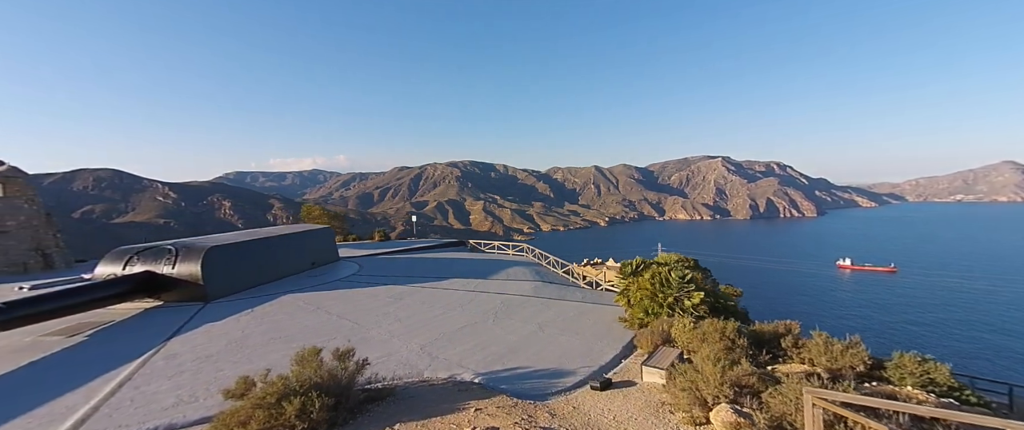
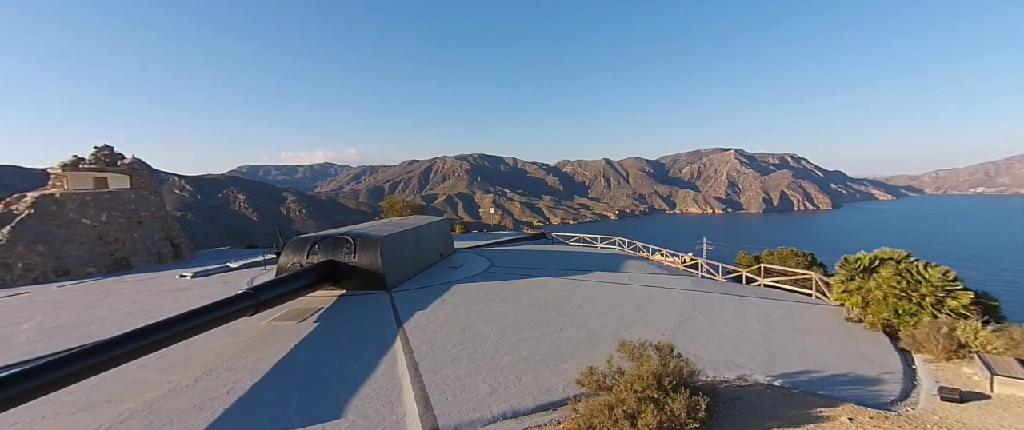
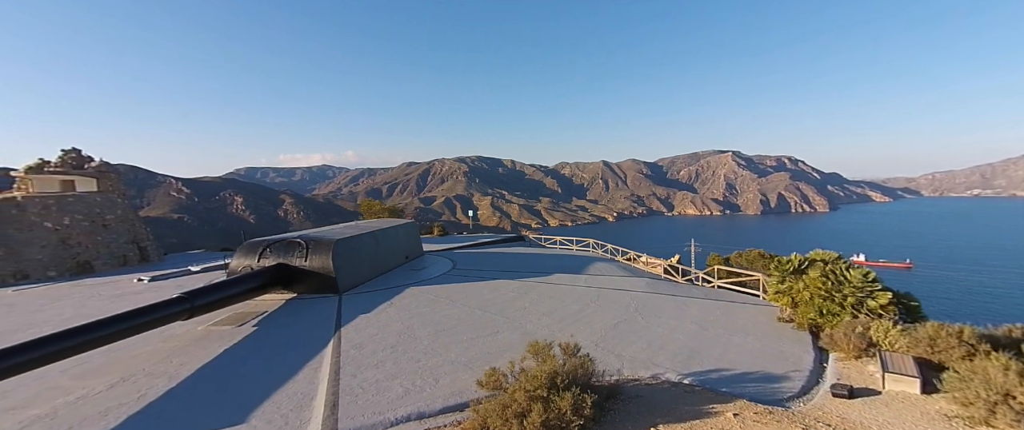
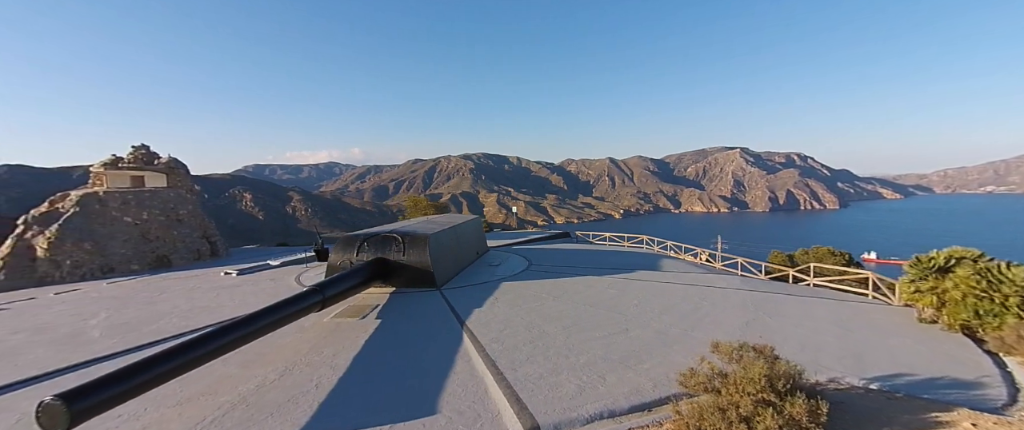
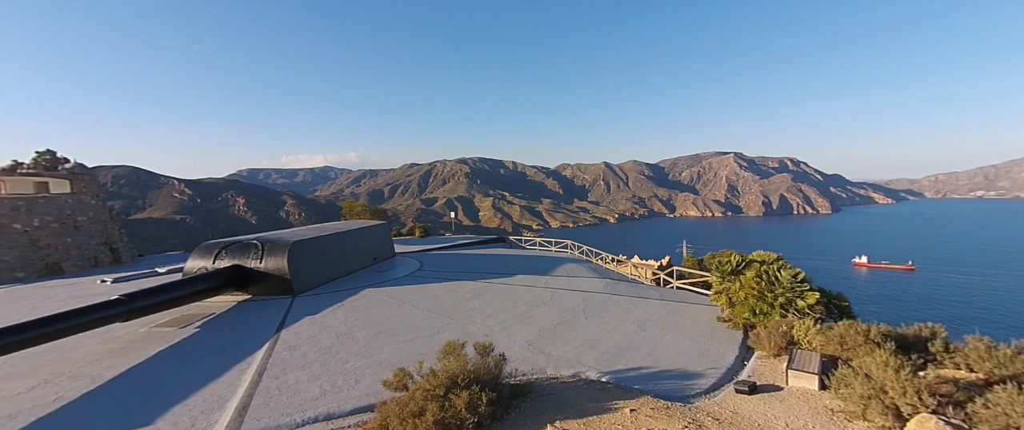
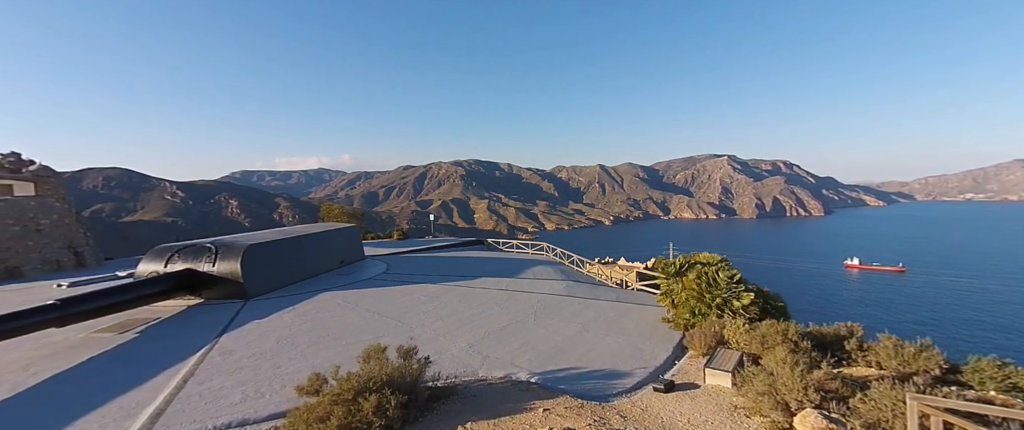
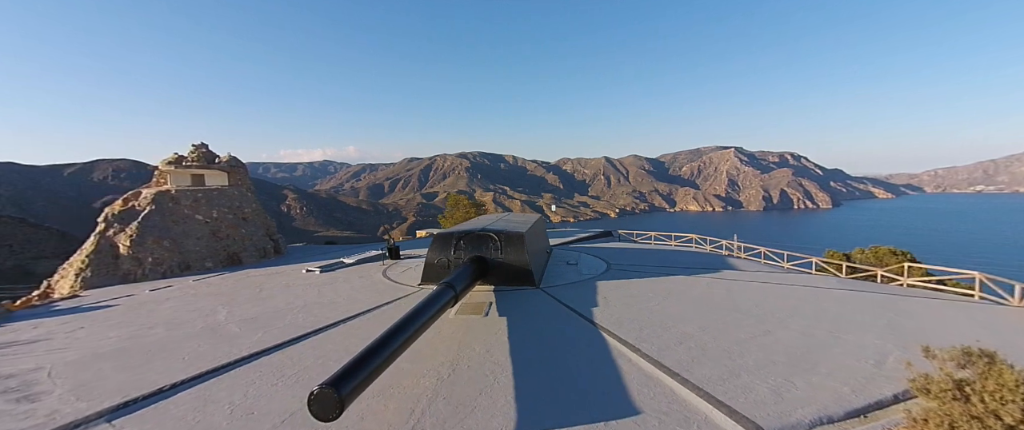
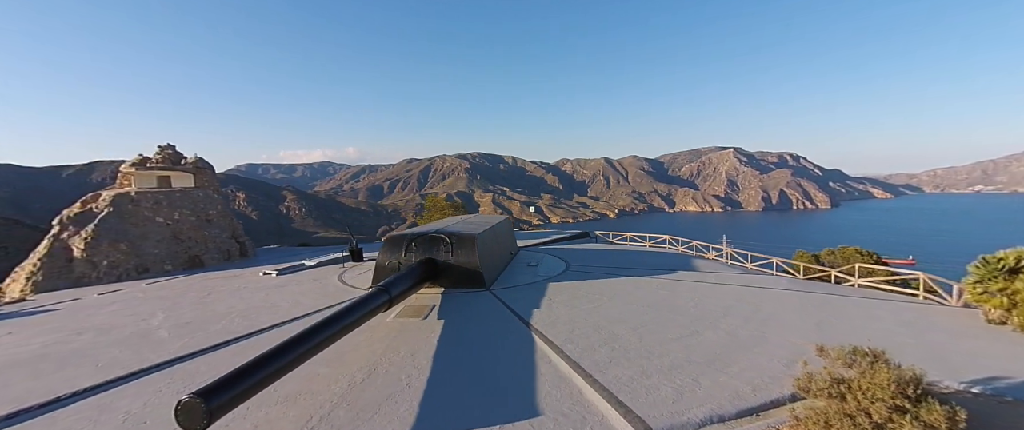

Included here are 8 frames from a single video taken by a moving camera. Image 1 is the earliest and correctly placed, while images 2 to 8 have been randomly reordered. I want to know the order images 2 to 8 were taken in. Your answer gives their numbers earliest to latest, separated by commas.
6, 5, 3, 2, 4, 8, 7
